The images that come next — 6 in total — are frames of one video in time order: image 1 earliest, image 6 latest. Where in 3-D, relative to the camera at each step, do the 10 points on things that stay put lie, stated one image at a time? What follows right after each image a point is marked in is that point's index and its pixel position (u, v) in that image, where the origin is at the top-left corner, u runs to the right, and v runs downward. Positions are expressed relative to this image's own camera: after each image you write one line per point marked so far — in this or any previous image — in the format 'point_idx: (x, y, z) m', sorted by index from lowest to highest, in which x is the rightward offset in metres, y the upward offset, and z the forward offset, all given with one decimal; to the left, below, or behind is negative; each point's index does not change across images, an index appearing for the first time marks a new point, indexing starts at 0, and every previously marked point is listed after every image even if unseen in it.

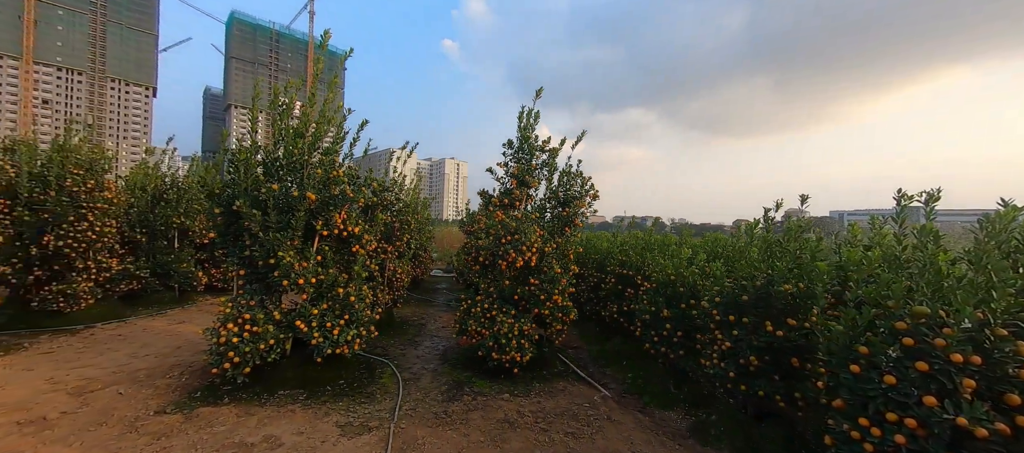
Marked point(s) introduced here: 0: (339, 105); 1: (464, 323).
0: (-2.3, +1.6, +5.1) m
1: (-0.7, -1.3, +5.3) m
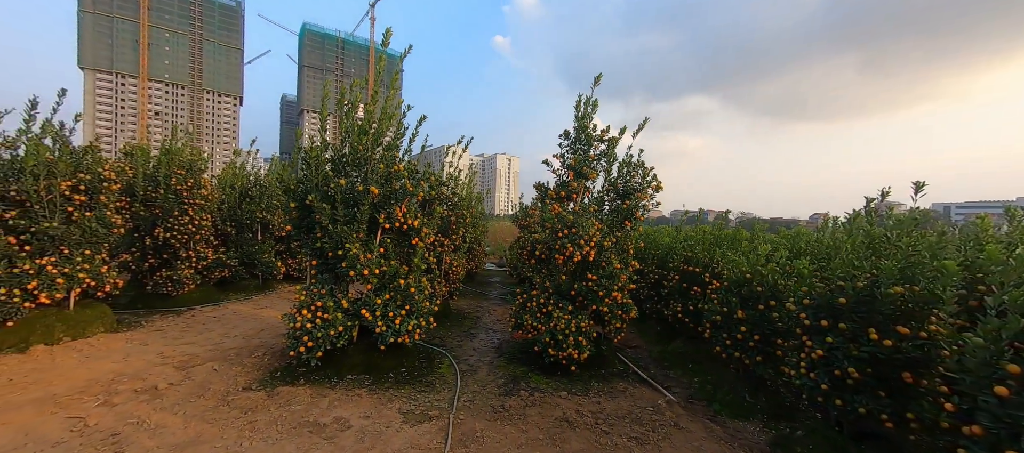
0: (-1.5, +1.7, +5.2) m
1: (+0.1, -1.2, +5.2) m
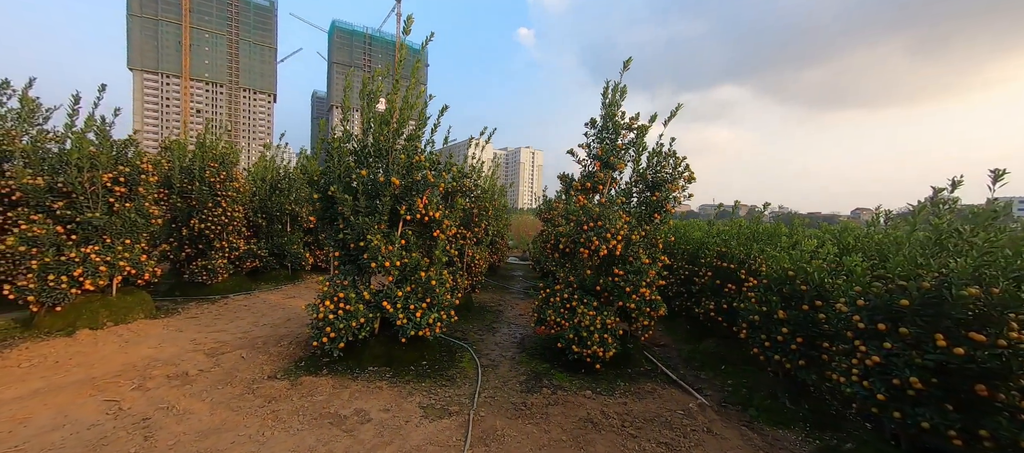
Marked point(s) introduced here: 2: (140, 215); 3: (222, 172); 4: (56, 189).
0: (-1.2, +1.8, +5.2) m
1: (+0.4, -1.1, +5.1) m
2: (-5.9, +0.2, +6.1) m
3: (-5.8, +1.1, +7.8) m
4: (-6.5, +0.5, +5.5) m
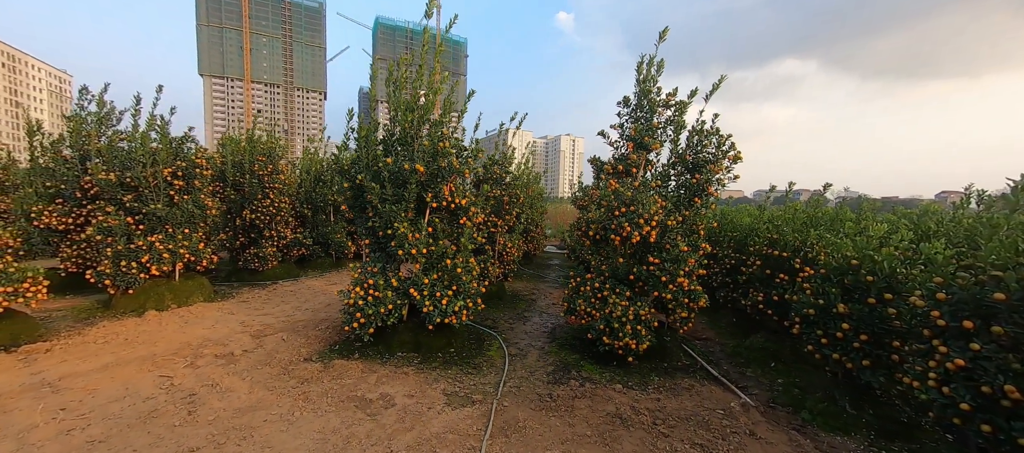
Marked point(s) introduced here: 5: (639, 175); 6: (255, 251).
0: (-0.8, +2.0, +5.1) m
1: (+0.8, -1.0, +4.9) m
2: (-5.4, +0.3, +6.6) m
3: (-5.1, +1.3, +8.2) m
4: (-6.0, +0.7, +6.0) m
5: (+1.5, +0.6, +4.6) m
6: (-5.4, -0.5, +8.2) m
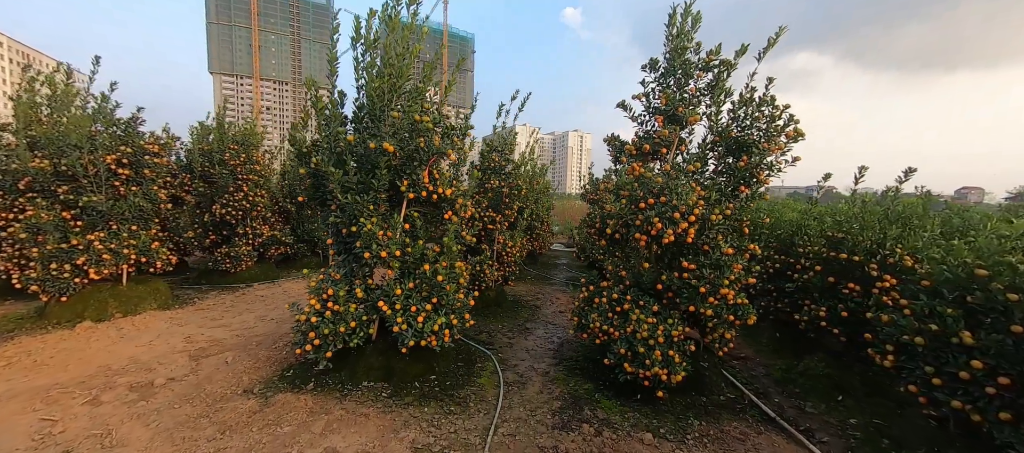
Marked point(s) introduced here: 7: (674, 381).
0: (-0.9, +2.0, +4.1) m
1: (+0.8, -0.9, +4.0) m
2: (-5.4, +0.4, +5.7) m
3: (-5.1, +1.4, +7.3) m
4: (-6.0, +0.7, +5.2) m
5: (+1.5, +0.6, +3.6) m
6: (-5.4, -0.4, +7.3) m
7: (+1.4, -1.3, +3.4) m
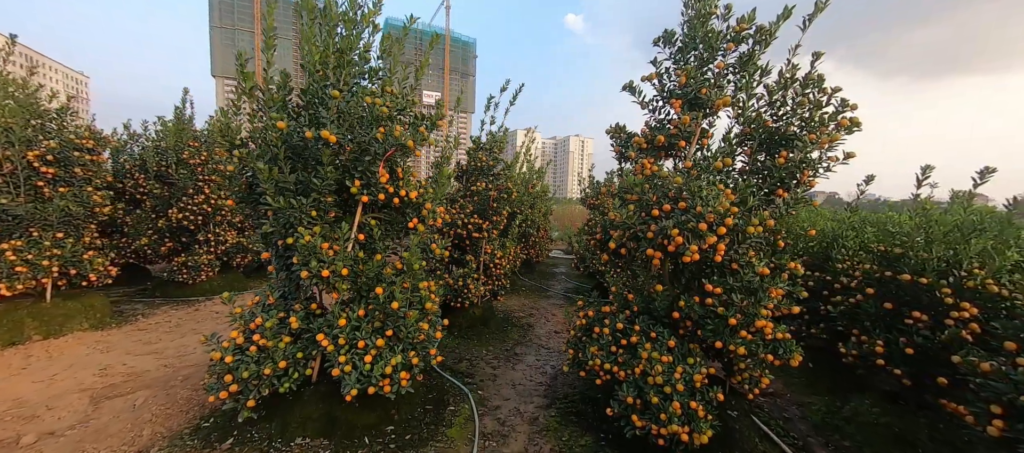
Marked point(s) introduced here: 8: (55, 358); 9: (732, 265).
0: (-1.0, +1.9, +3.4) m
1: (+0.6, -1.0, +3.2) m
2: (-5.5, +0.3, +5.0) m
3: (-5.2, +1.3, +6.6) m
4: (-6.2, +0.6, +4.4) m
5: (+1.3, +0.6, +2.9) m
6: (-5.6, -0.5, +6.6) m
7: (+1.2, -1.4, +2.6) m
8: (-4.7, -1.4, +4.0) m
9: (+1.6, -0.3, +2.7) m
